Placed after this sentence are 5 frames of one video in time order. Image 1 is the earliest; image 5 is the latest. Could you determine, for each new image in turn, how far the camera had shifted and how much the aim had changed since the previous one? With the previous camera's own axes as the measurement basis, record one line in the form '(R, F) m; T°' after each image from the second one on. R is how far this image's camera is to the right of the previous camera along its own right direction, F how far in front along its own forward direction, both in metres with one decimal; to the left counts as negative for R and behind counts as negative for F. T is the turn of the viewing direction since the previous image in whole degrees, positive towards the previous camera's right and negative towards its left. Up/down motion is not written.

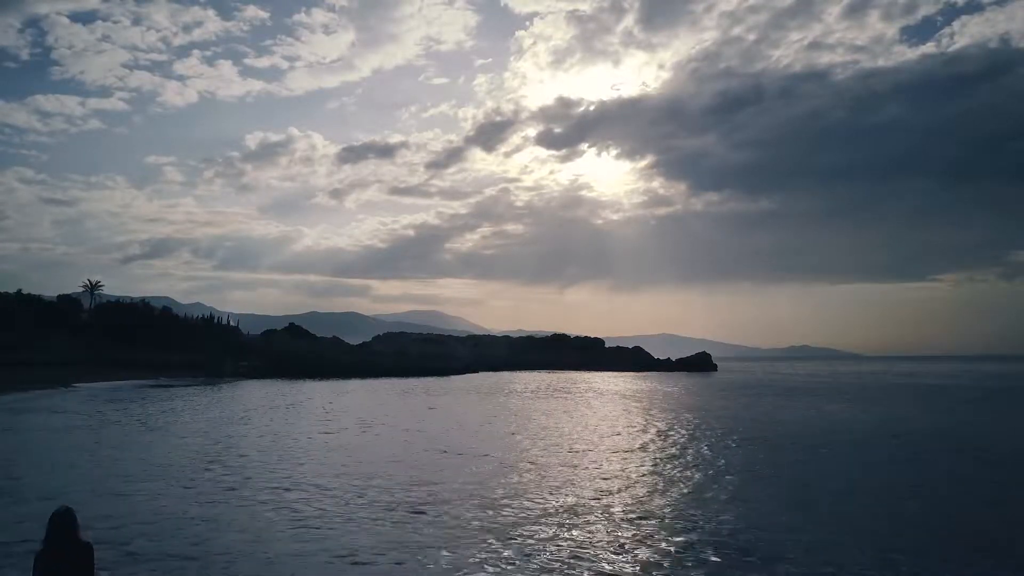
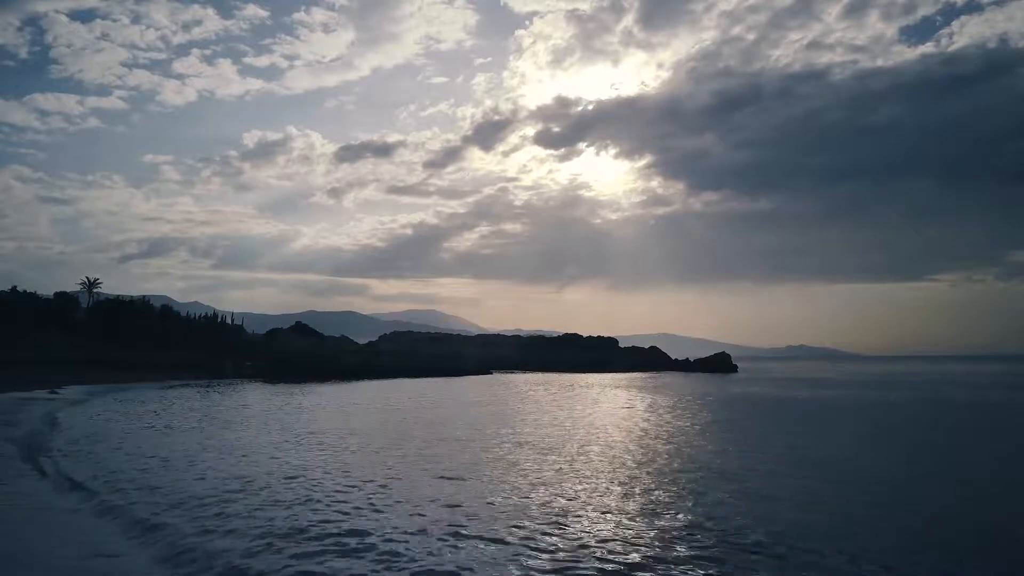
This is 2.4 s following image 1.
(-2.9, +4.3) m; 0°
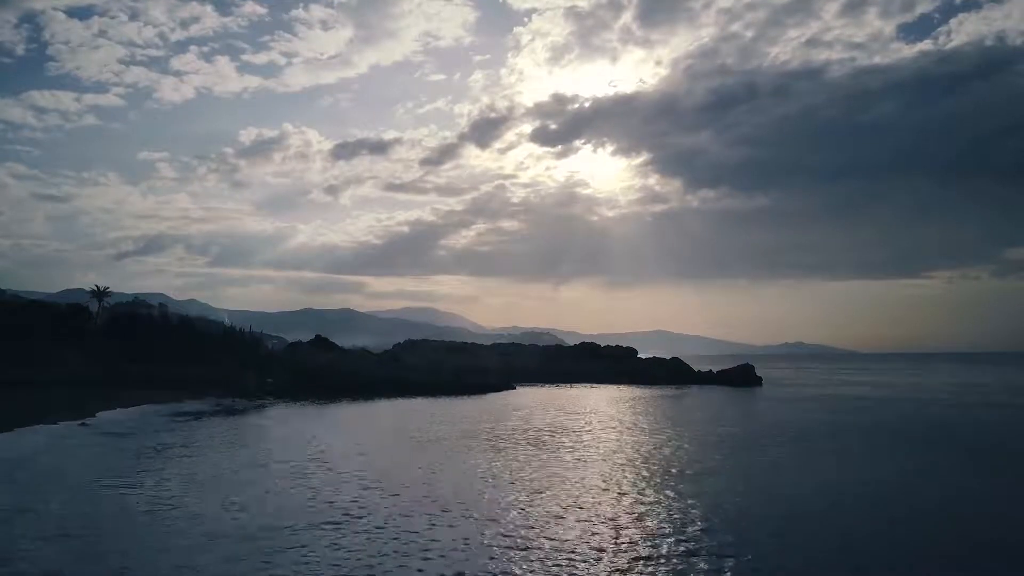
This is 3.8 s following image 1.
(+1.2, +3.9) m; 0°
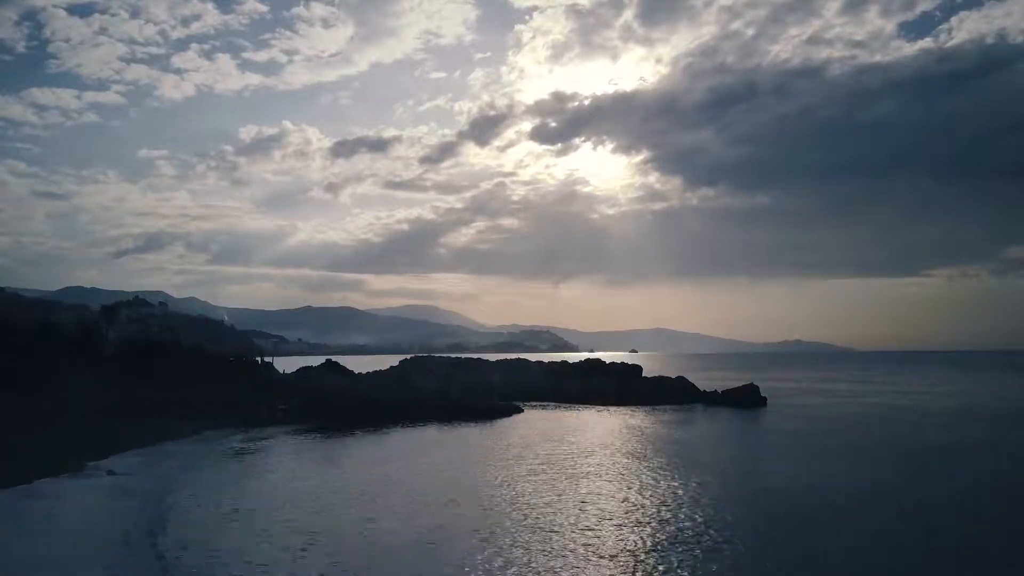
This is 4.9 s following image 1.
(+0.4, +0.7) m; 0°
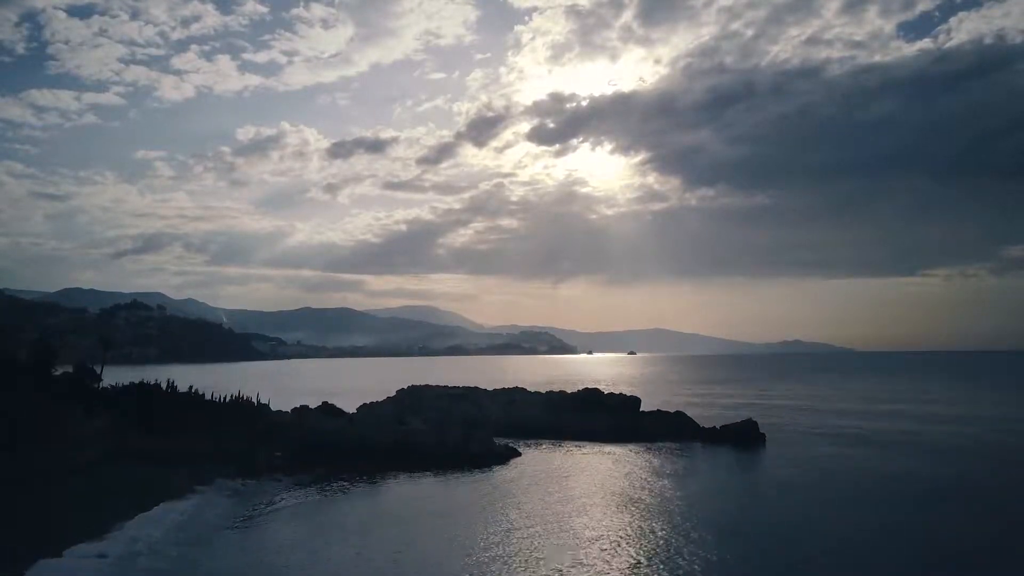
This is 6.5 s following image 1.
(-1.9, +1.6) m; 0°
